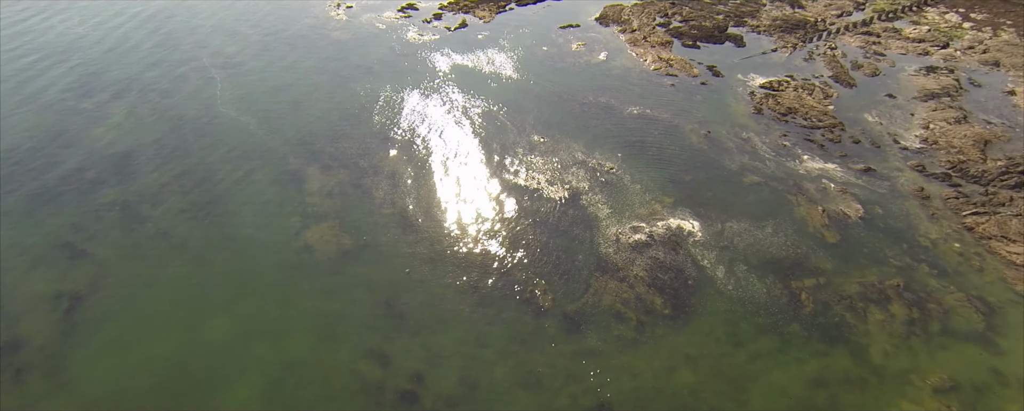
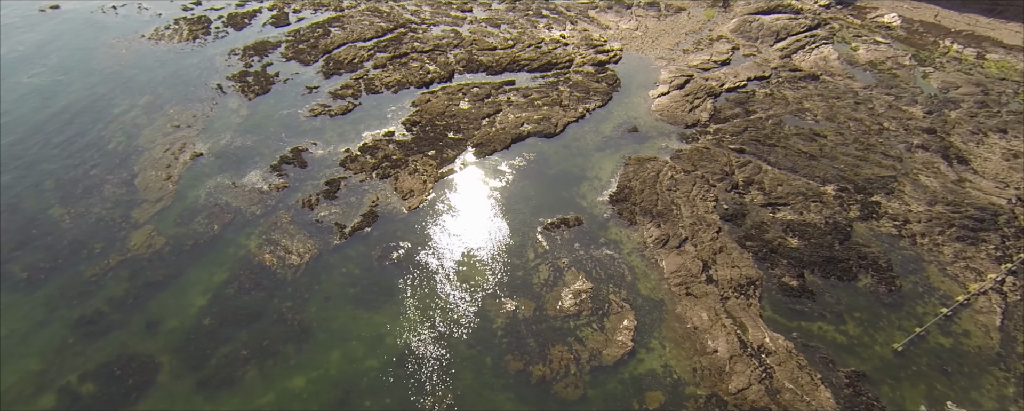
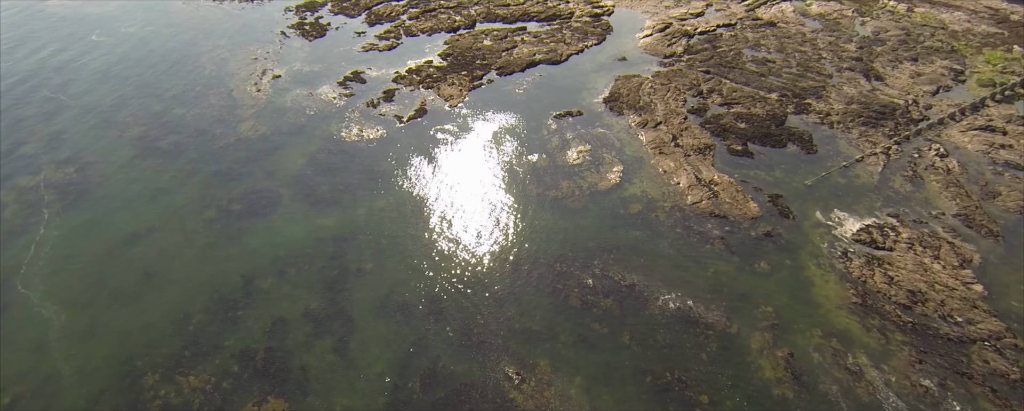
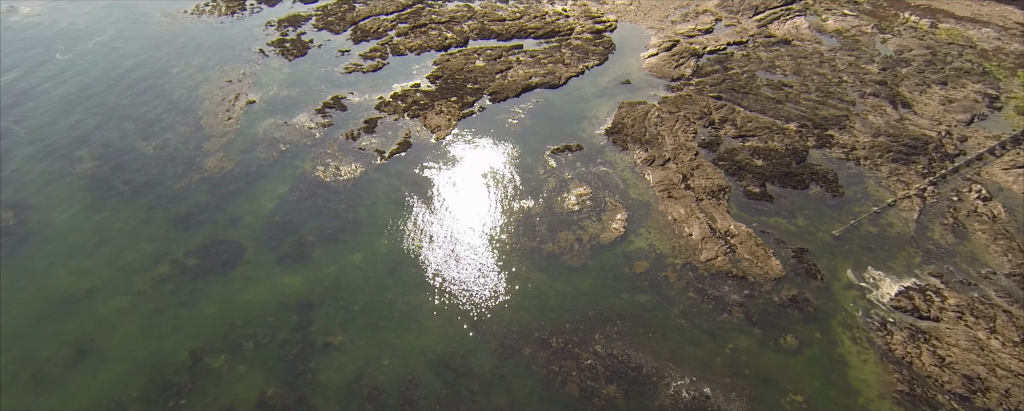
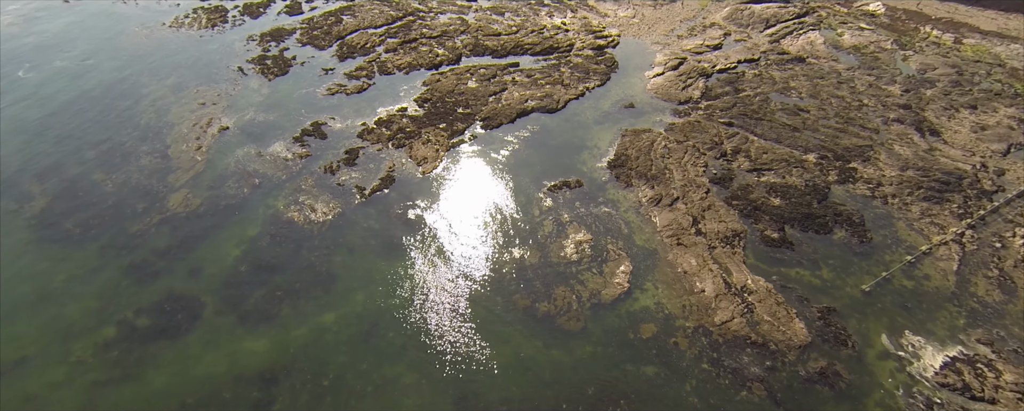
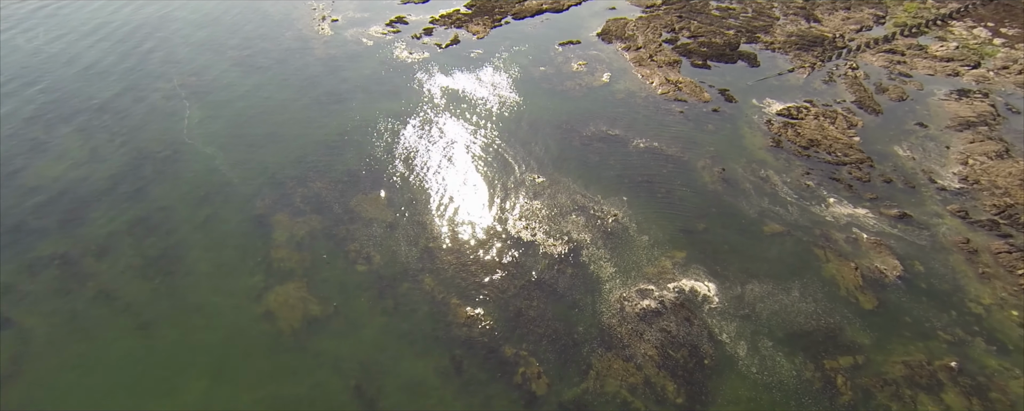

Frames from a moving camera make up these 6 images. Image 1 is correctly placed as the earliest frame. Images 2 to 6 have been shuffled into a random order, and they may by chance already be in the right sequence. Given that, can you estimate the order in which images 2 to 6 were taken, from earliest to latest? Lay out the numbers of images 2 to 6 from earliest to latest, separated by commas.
6, 3, 4, 5, 2
